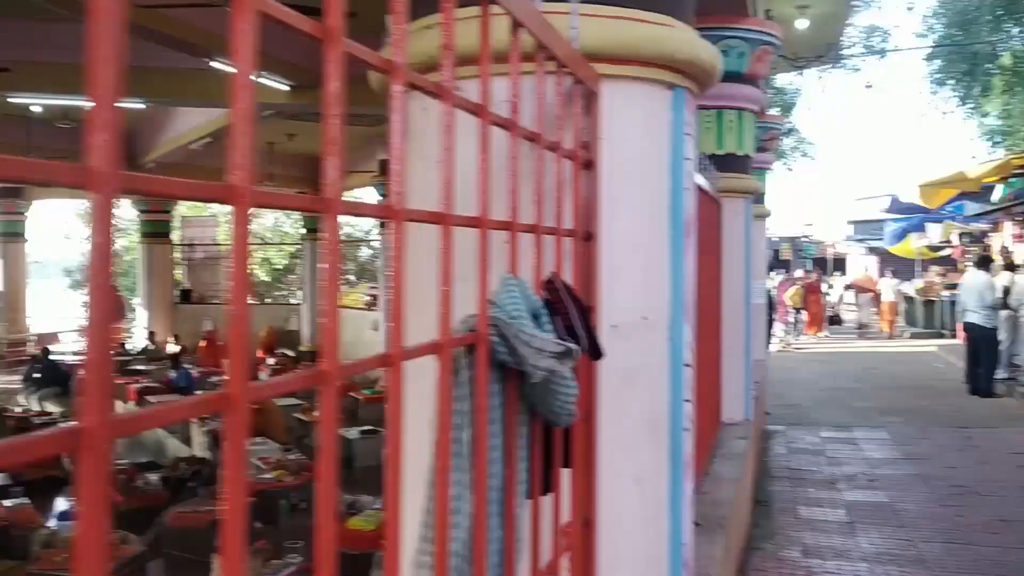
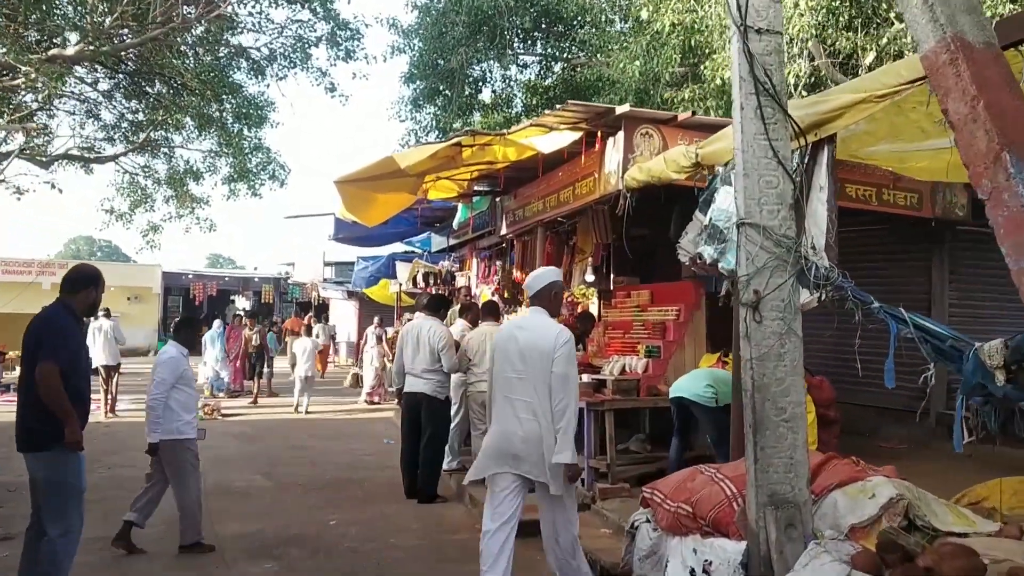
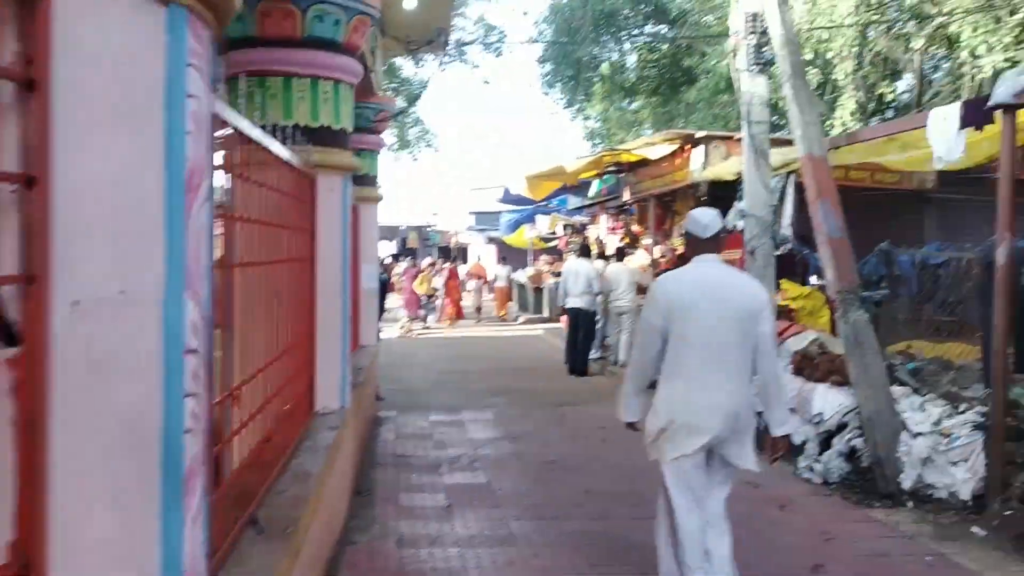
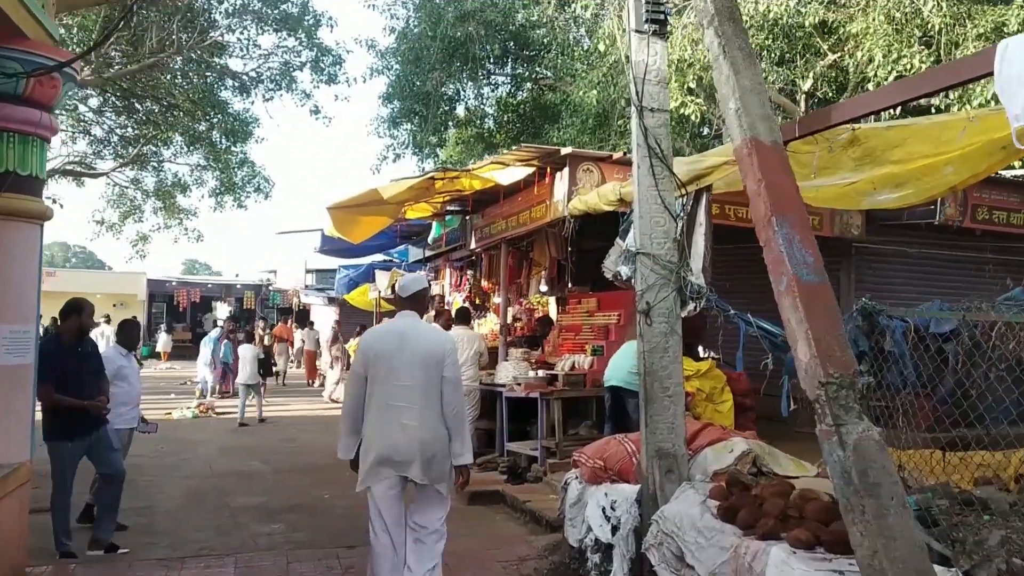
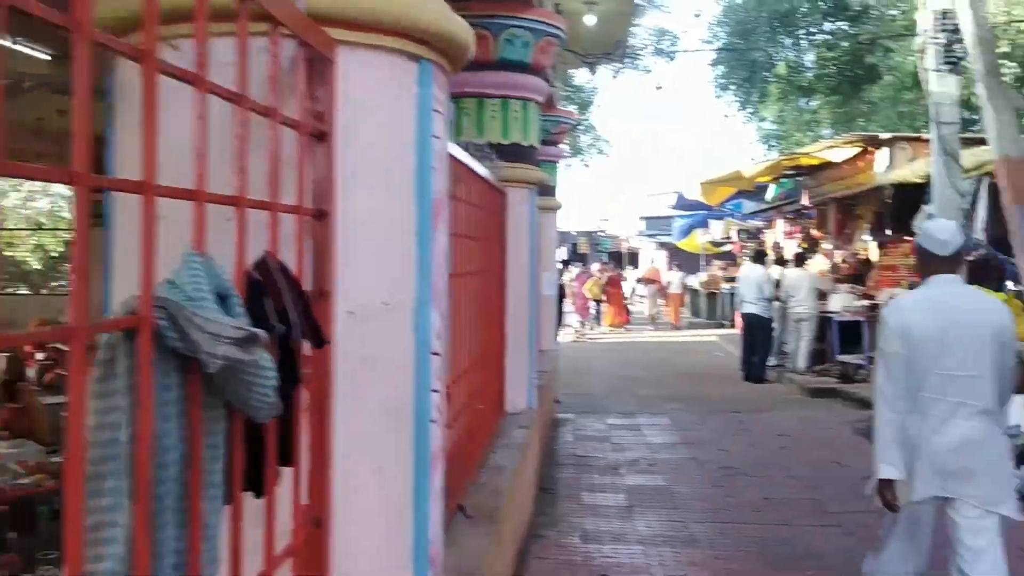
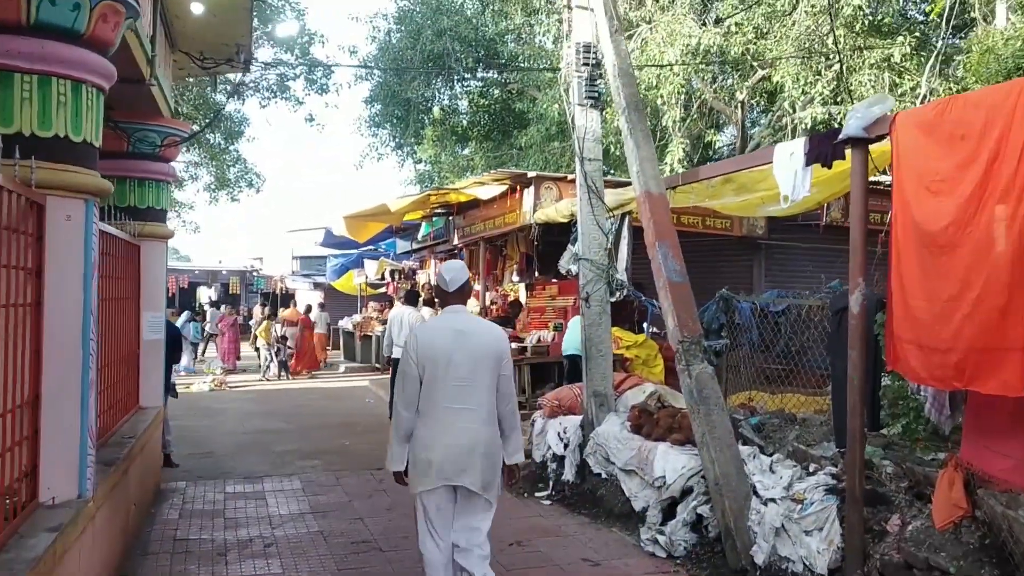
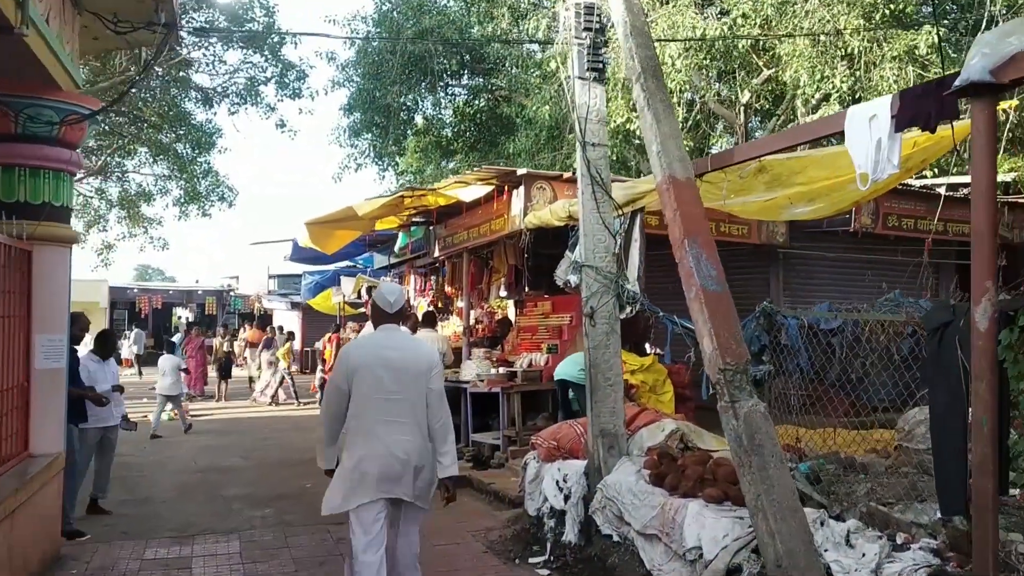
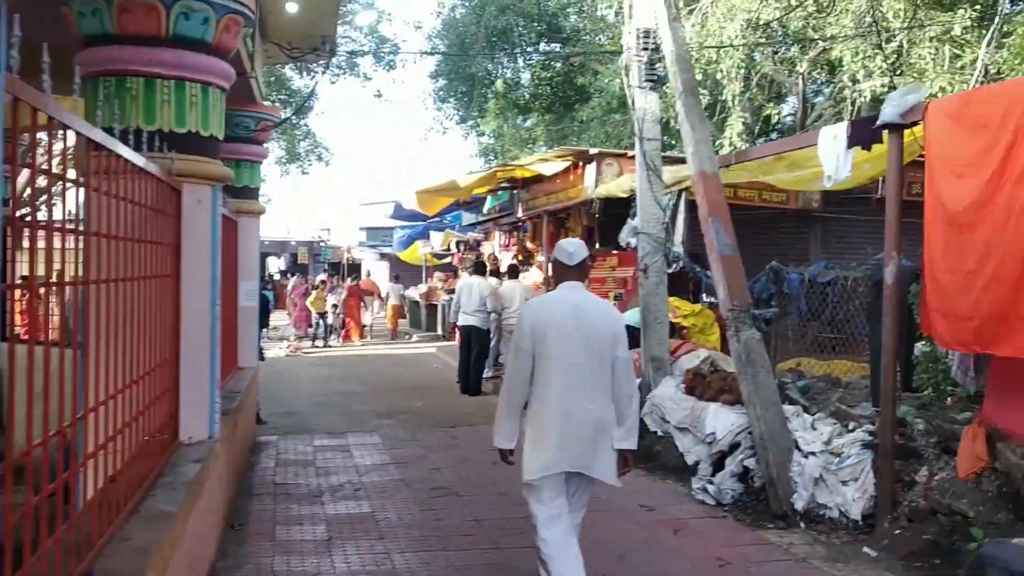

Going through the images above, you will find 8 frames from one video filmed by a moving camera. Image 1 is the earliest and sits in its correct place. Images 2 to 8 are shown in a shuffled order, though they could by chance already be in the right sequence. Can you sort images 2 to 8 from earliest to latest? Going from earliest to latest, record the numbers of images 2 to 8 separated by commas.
5, 3, 8, 6, 7, 4, 2
